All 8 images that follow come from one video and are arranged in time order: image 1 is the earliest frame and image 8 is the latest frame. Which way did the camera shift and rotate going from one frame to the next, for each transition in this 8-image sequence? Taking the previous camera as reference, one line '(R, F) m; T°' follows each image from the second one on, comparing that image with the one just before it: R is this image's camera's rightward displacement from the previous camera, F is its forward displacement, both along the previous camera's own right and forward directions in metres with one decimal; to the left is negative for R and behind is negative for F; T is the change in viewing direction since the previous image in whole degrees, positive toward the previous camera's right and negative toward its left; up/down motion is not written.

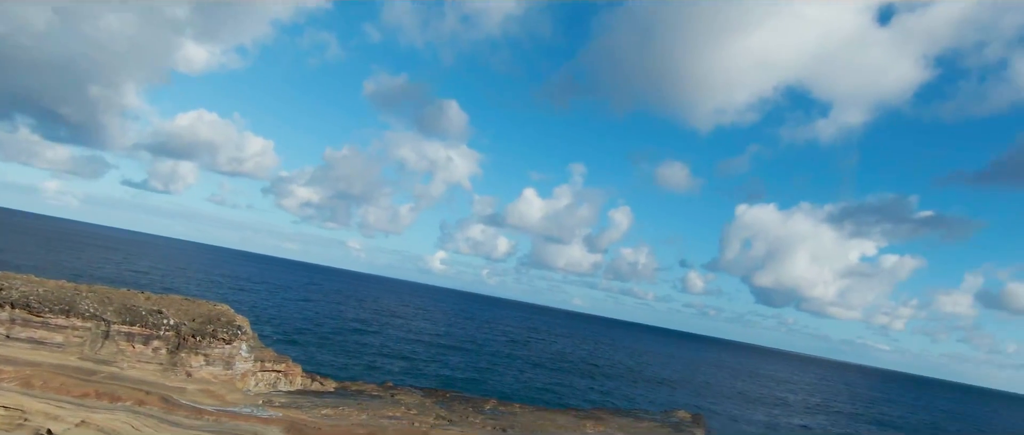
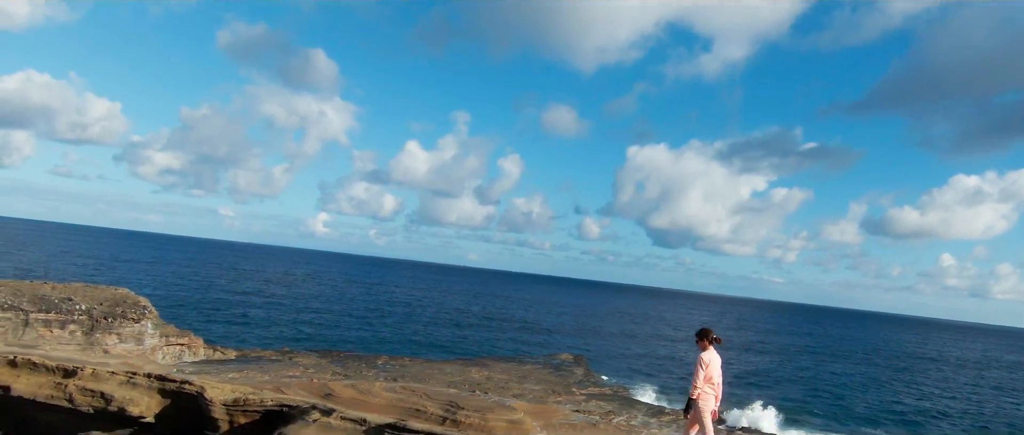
(+0.4, -2.4) m; +9°
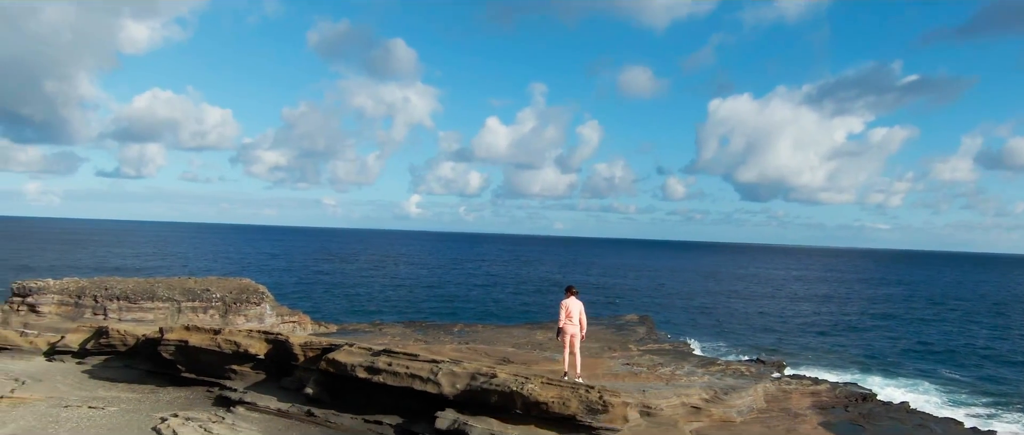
(+1.7, -2.8) m; -8°
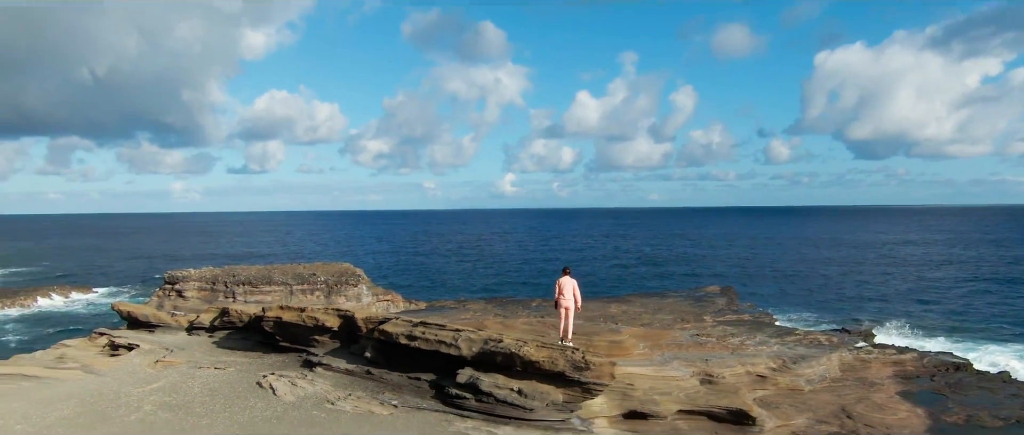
(+1.2, -1.6) m; -8°
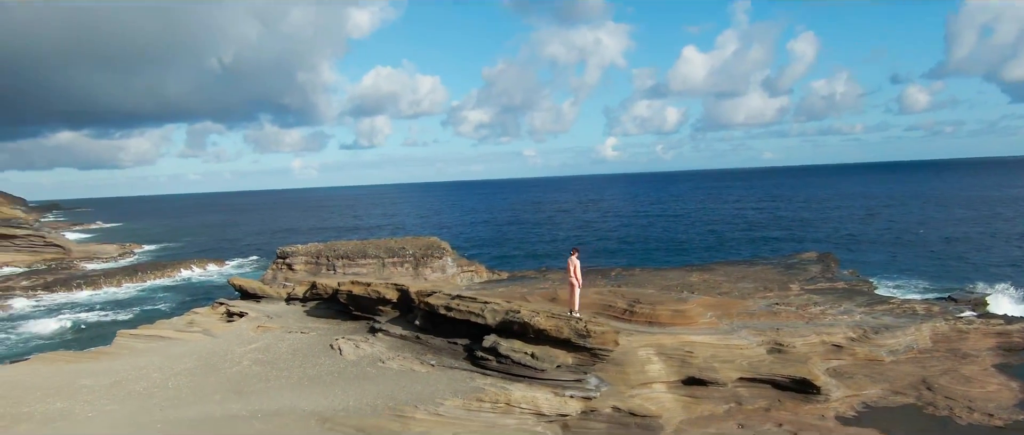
(+1.3, -1.2) m; -9°
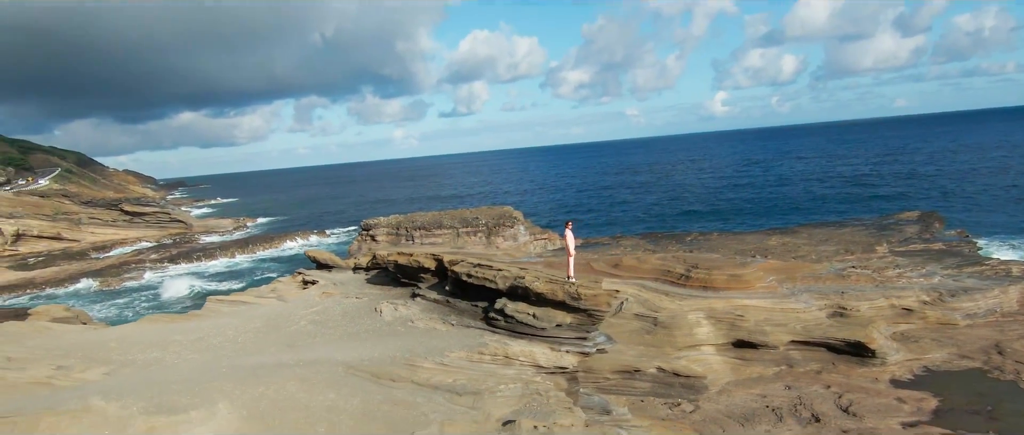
(+1.7, -1.0) m; -9°
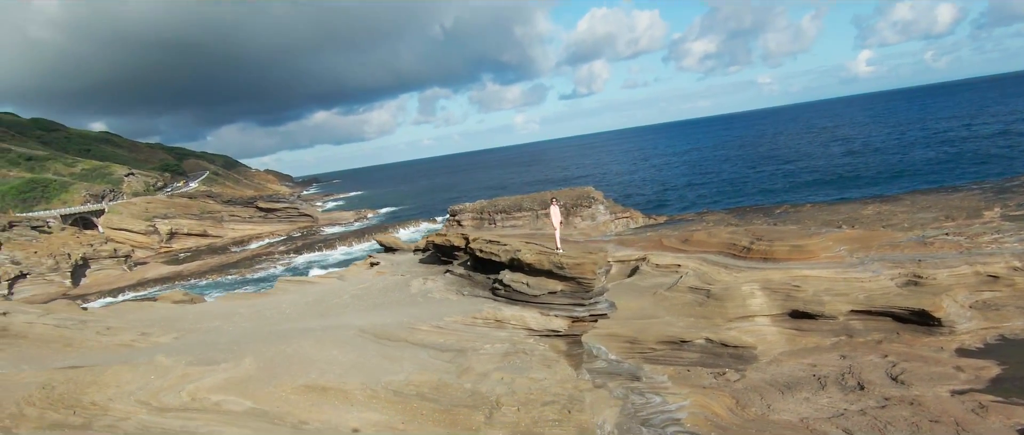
(+2.5, -0.9) m; -12°
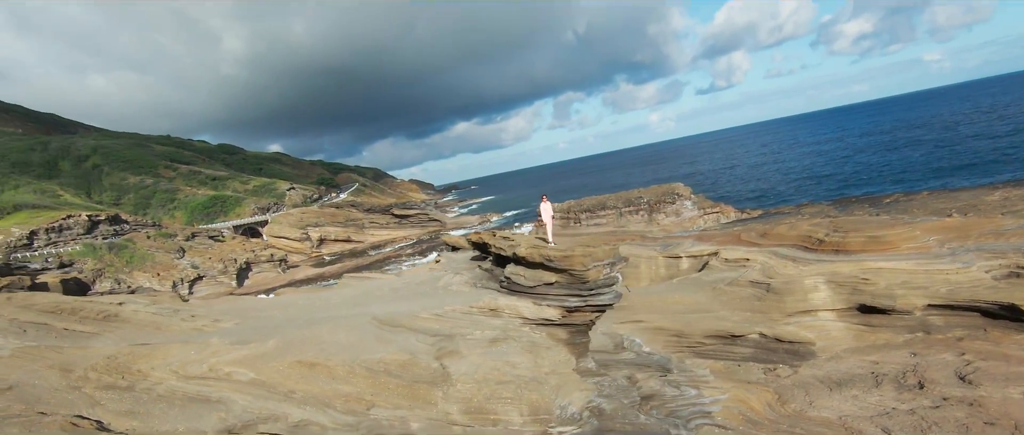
(+2.9, -0.6) m; -13°
